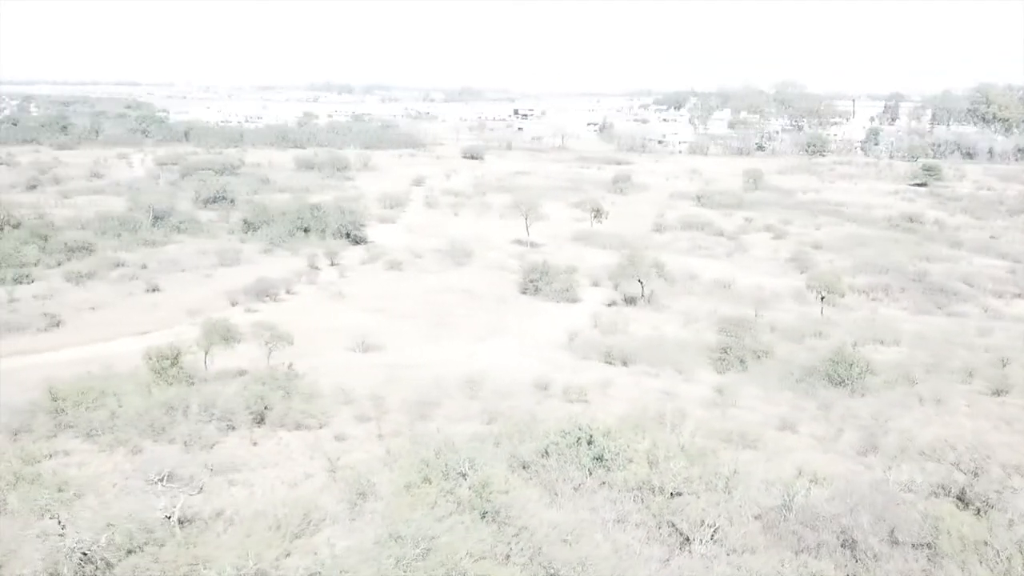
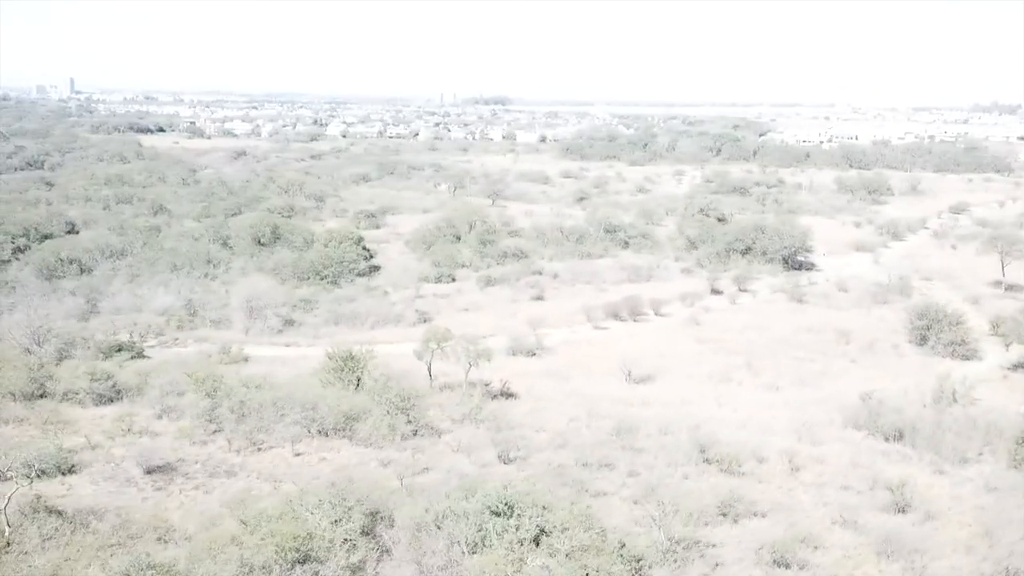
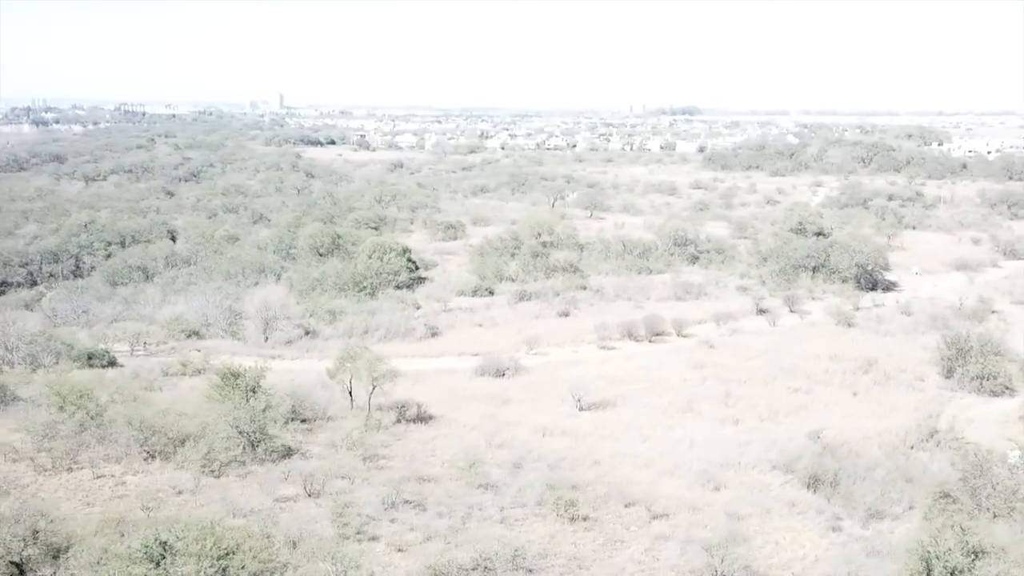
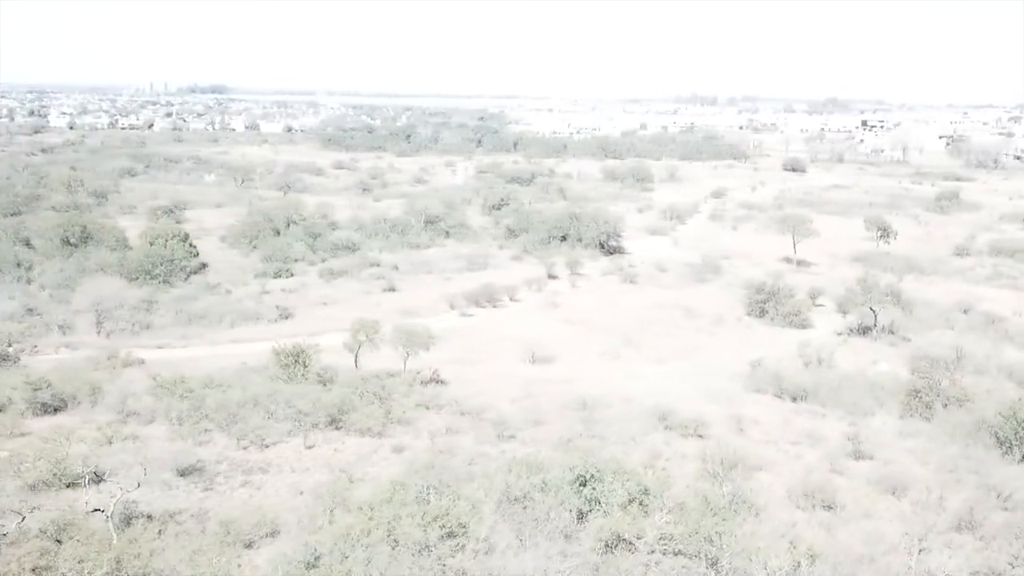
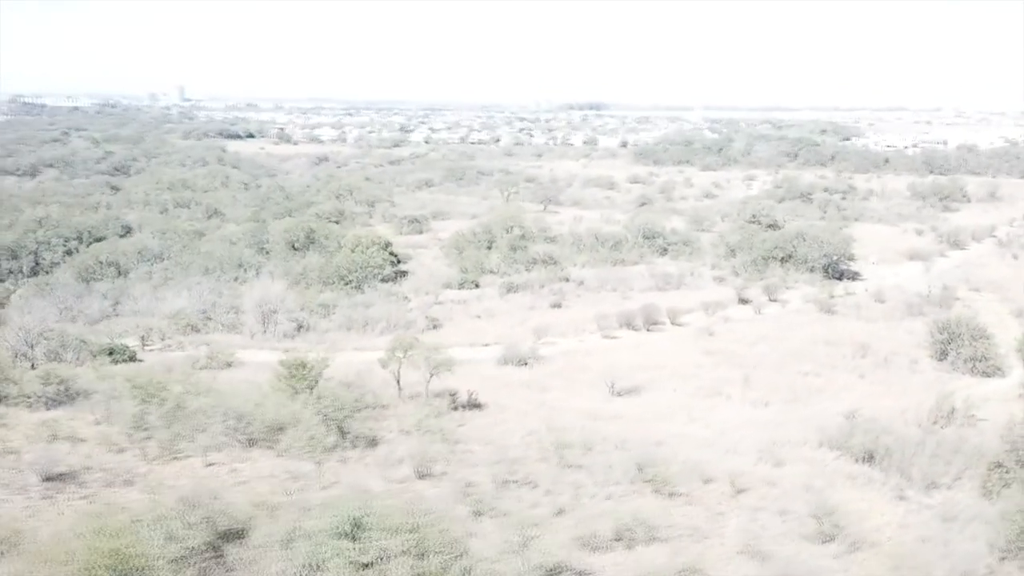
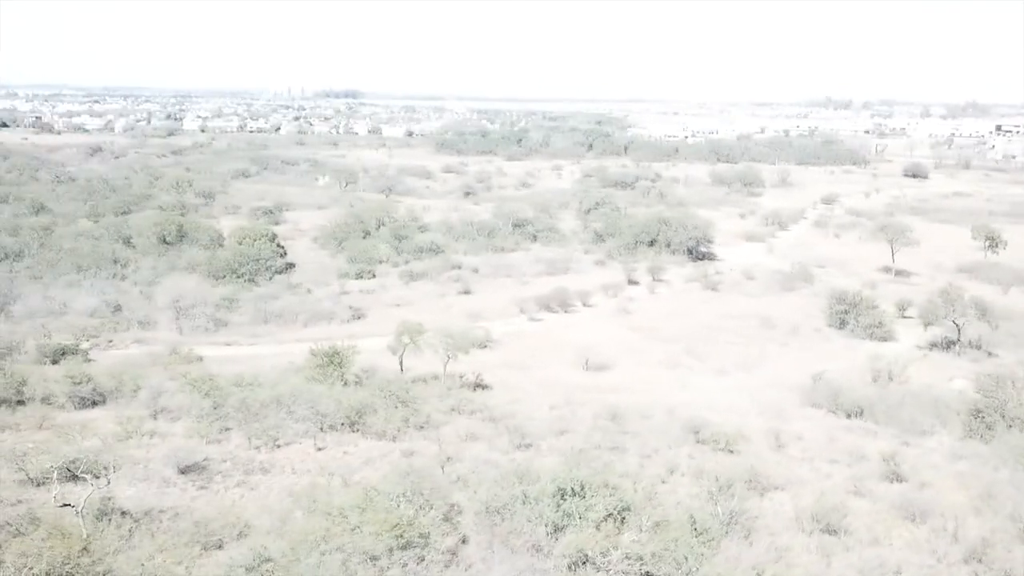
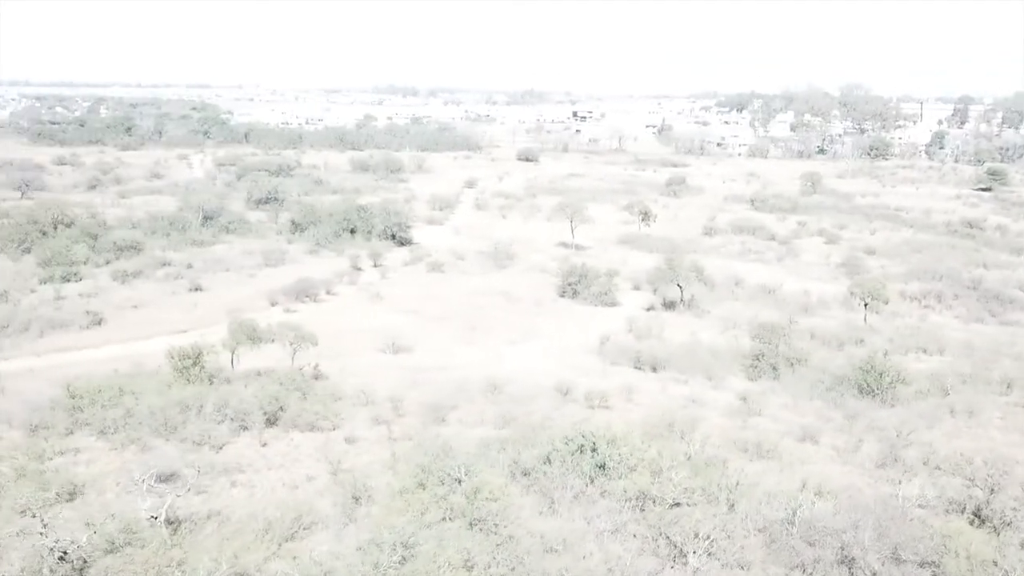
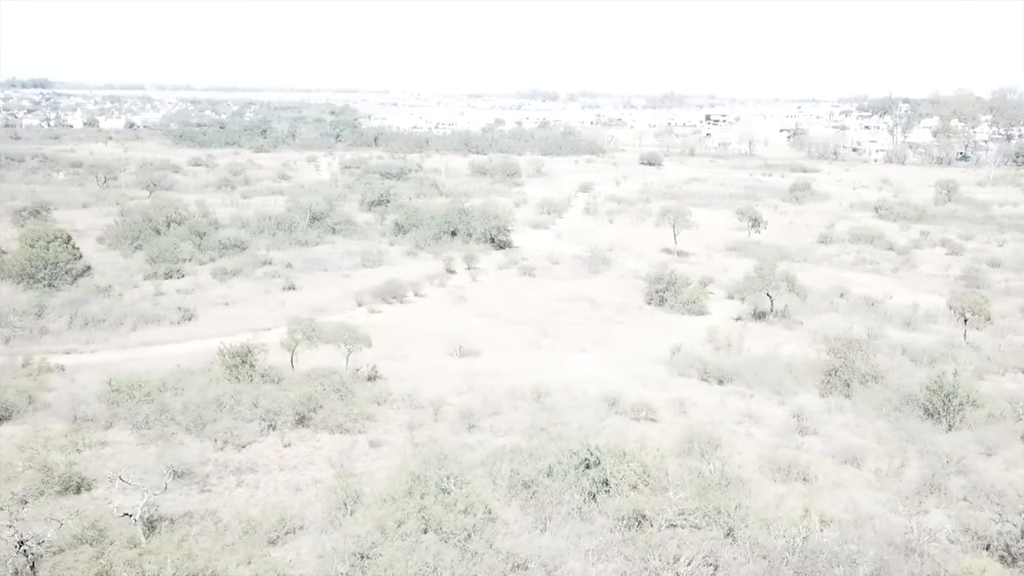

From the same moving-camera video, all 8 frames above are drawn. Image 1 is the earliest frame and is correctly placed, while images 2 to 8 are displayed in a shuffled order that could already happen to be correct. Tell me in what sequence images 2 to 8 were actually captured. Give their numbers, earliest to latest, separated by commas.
7, 8, 4, 6, 2, 5, 3
